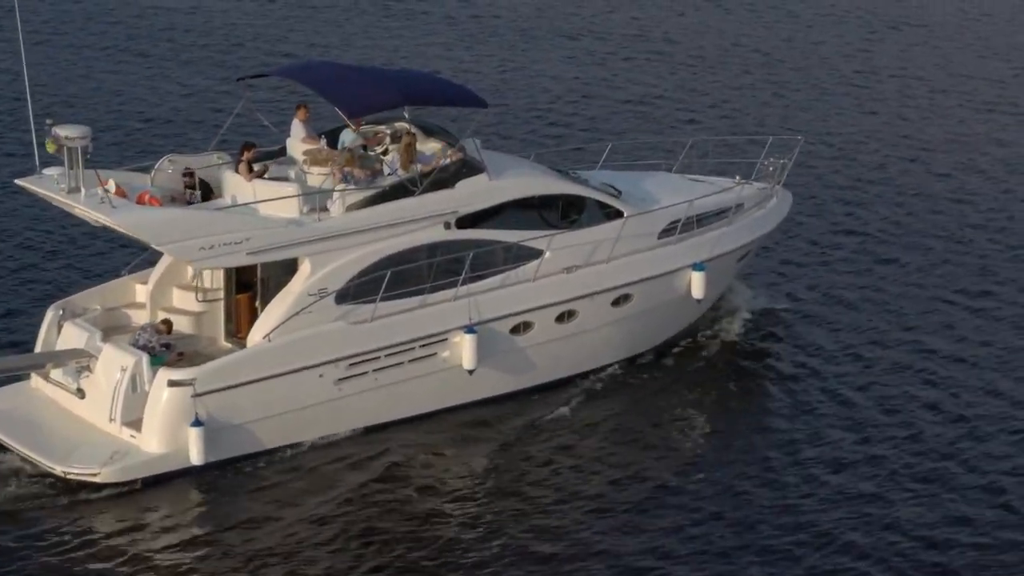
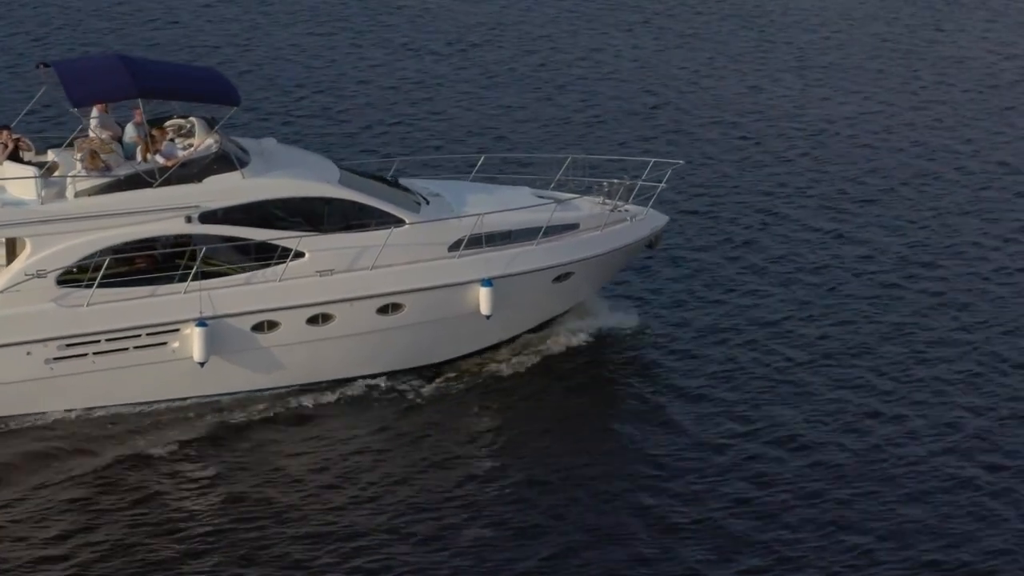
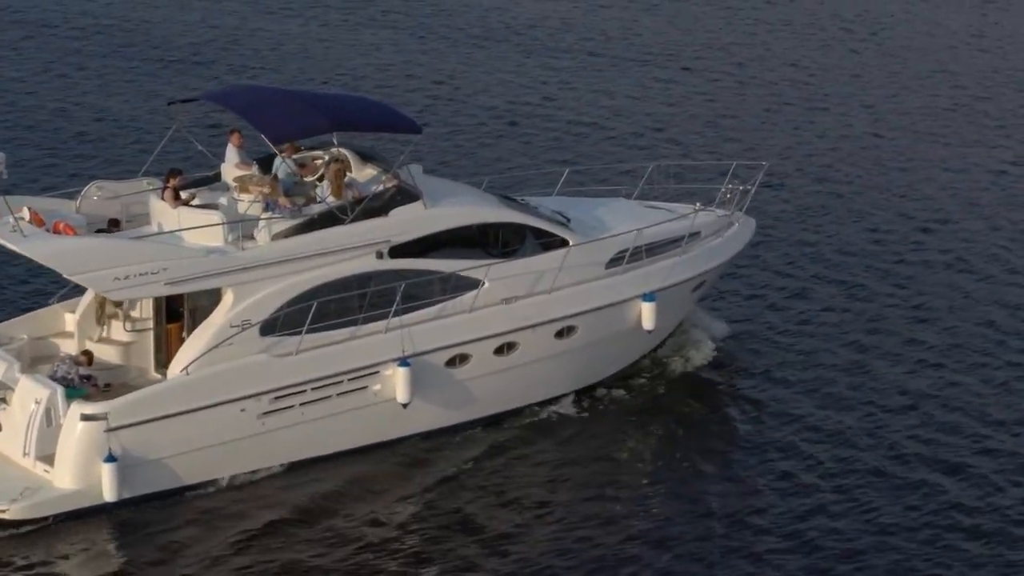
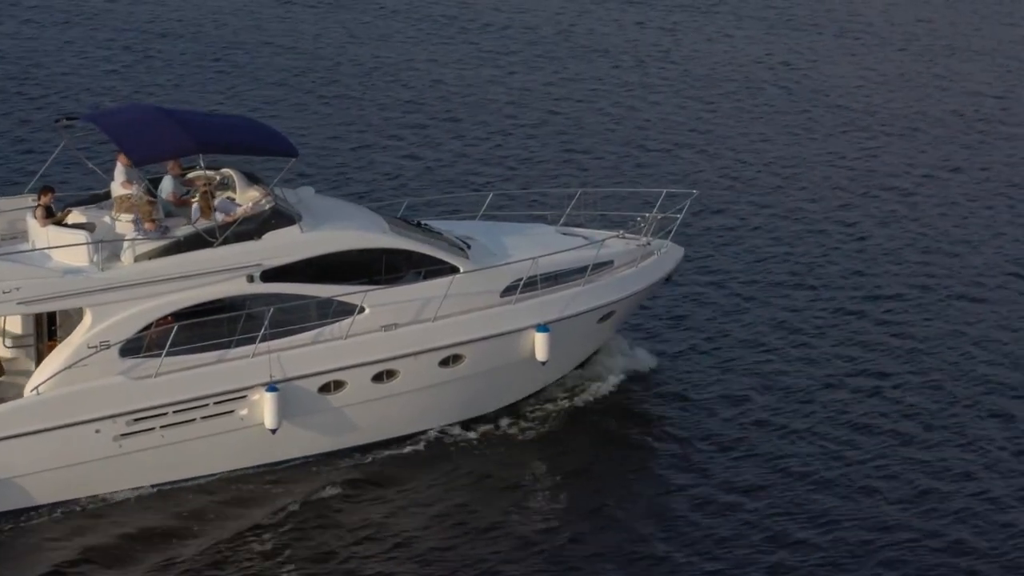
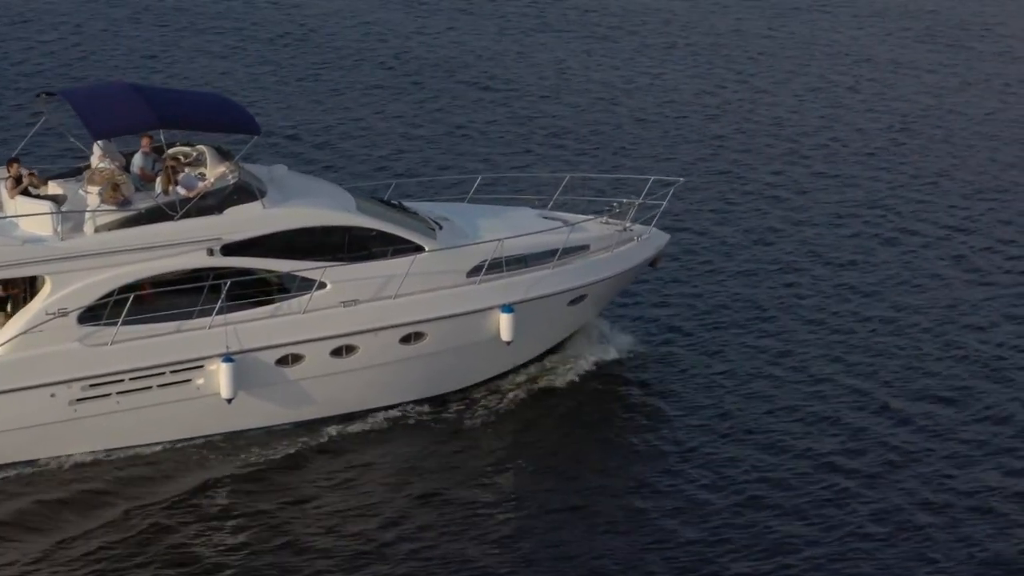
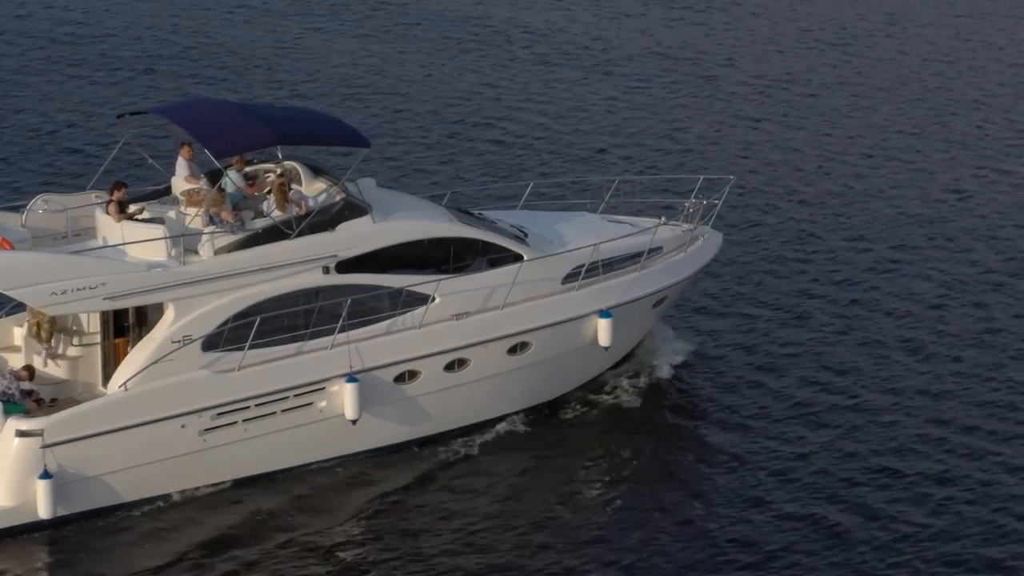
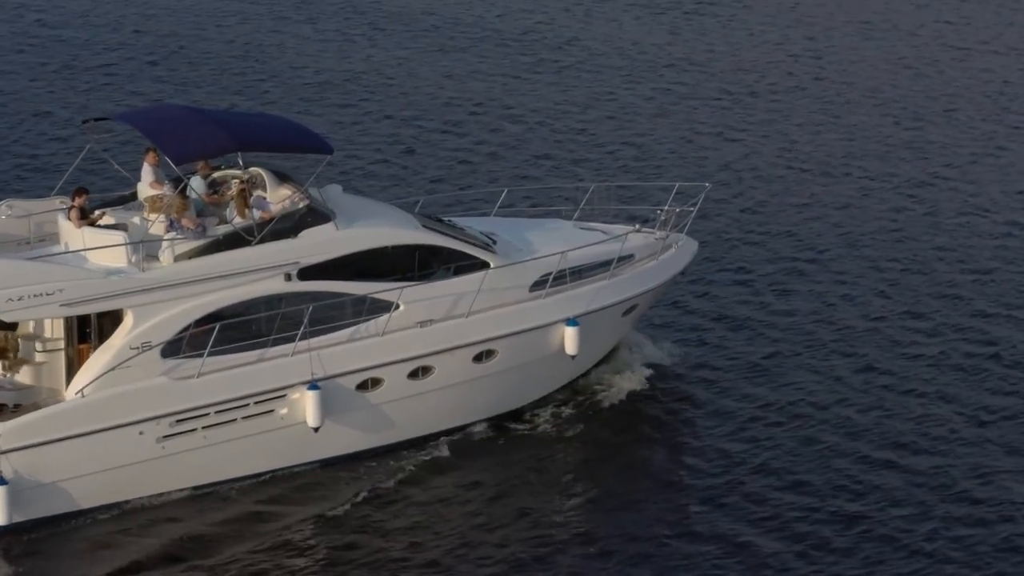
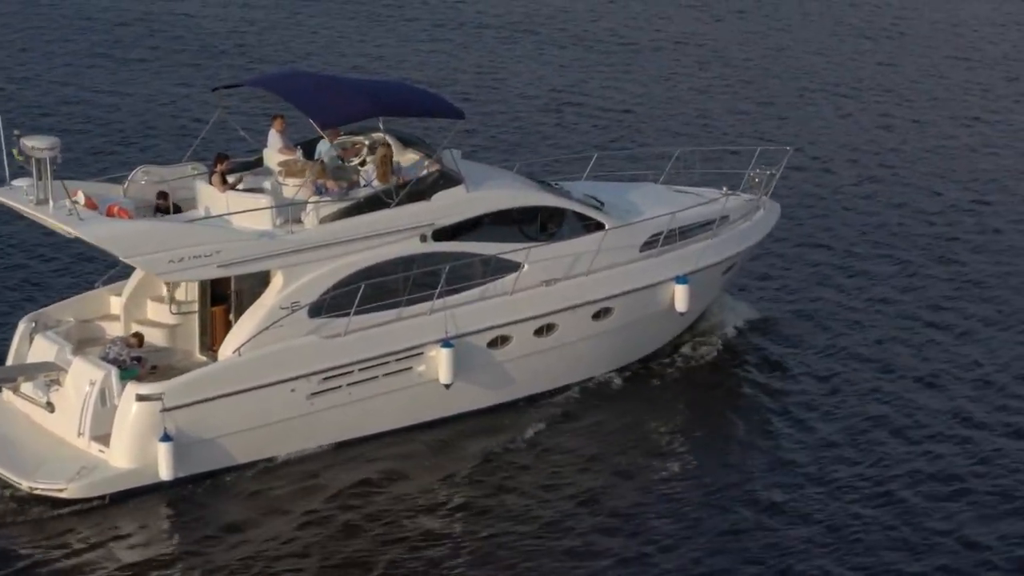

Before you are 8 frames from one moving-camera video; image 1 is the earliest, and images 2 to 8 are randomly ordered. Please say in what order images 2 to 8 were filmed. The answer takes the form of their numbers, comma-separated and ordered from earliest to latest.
8, 3, 6, 7, 4, 5, 2
